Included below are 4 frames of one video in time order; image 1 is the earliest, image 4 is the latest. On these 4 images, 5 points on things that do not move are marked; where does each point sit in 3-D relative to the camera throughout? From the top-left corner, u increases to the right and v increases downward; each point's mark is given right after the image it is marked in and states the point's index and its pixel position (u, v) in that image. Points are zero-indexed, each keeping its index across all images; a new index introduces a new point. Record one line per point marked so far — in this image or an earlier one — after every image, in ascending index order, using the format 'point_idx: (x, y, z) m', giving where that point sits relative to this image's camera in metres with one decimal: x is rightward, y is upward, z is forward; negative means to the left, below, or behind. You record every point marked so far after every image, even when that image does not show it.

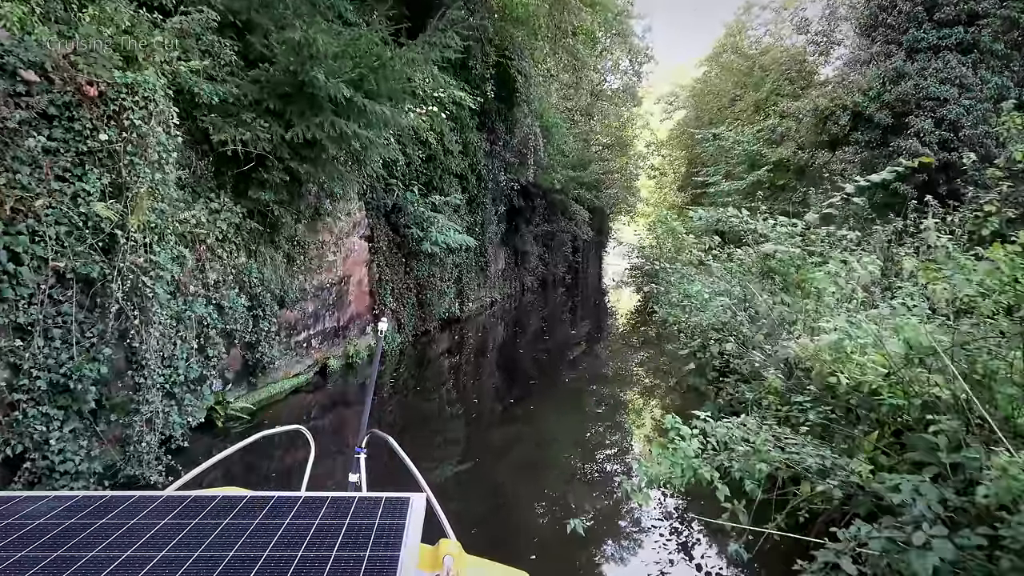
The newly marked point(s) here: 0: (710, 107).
0: (+4.6, +4.1, +16.5) m
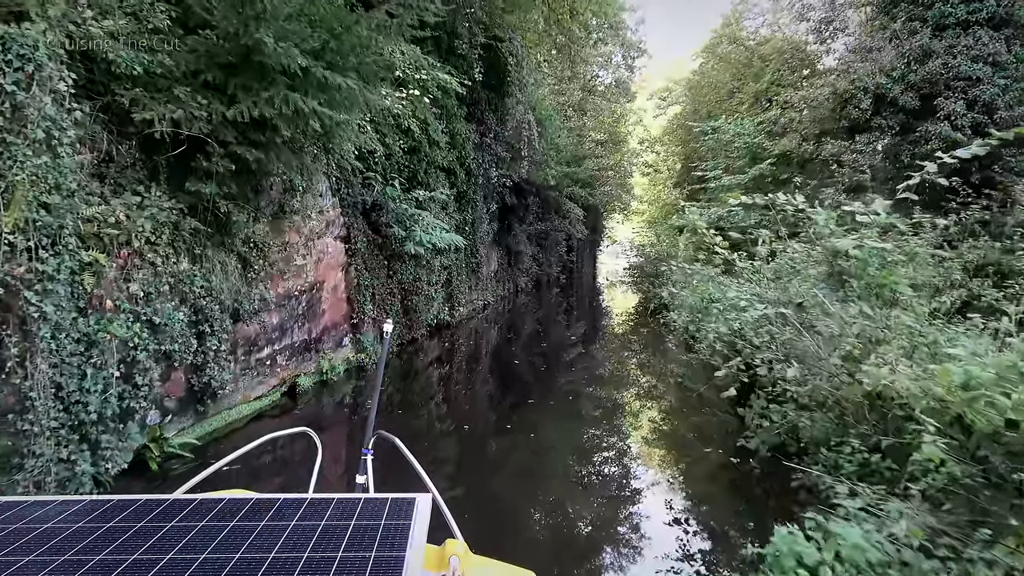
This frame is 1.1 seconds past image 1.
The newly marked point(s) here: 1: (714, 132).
0: (+4.4, +4.2, +16.0) m
1: (+4.1, +3.2, +14.5) m
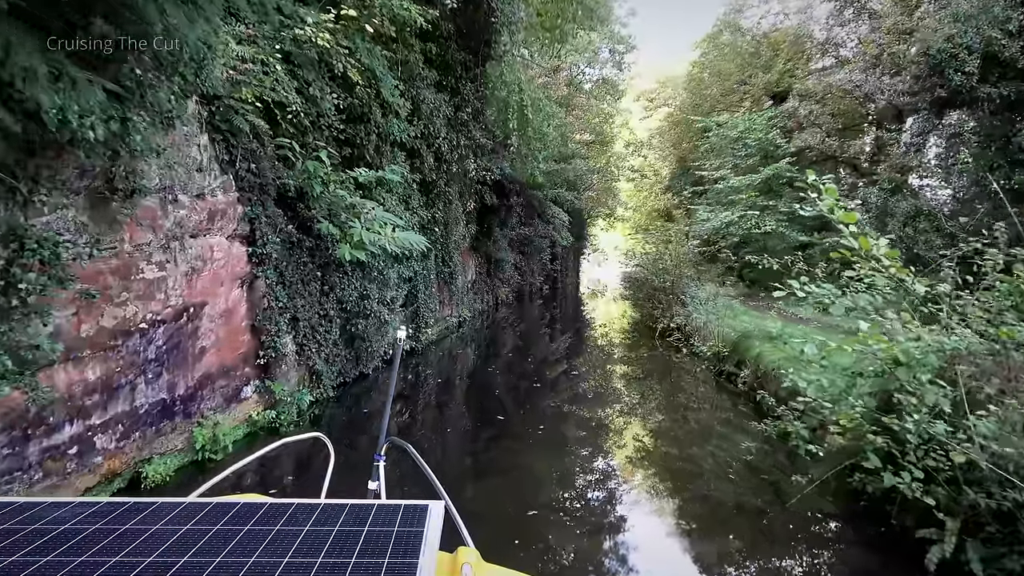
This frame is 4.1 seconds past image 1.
0: (+4.0, +3.9, +14.6) m
1: (+3.7, +2.9, +13.1) m
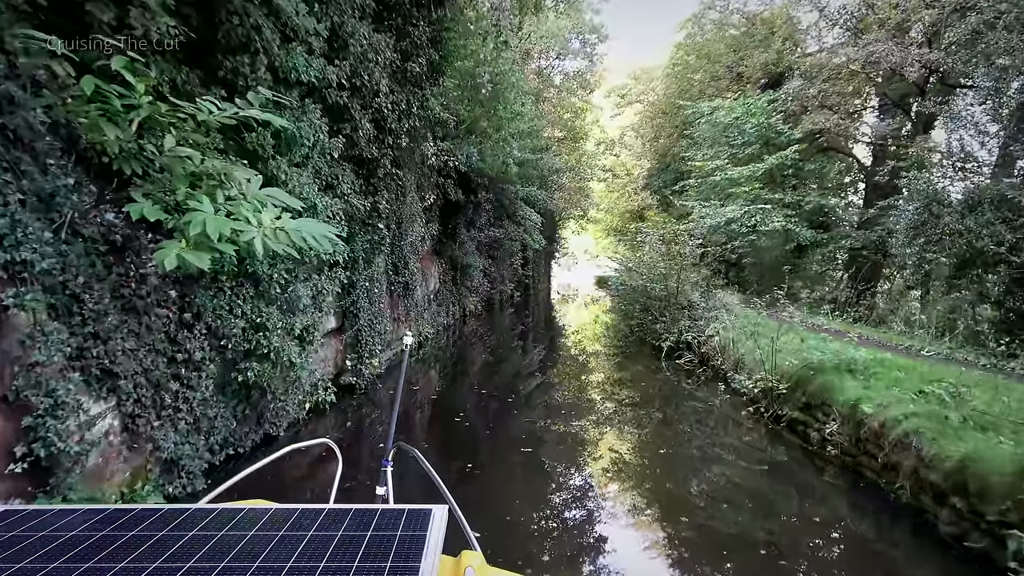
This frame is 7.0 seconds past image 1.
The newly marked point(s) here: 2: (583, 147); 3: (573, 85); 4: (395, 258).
0: (+3.4, +3.8, +13.2) m
1: (+3.2, +2.8, +11.7) m
2: (+1.7, +3.6, +18.0) m
3: (+1.3, +4.3, +14.9) m
4: (-1.2, +0.3, +7.1) m
